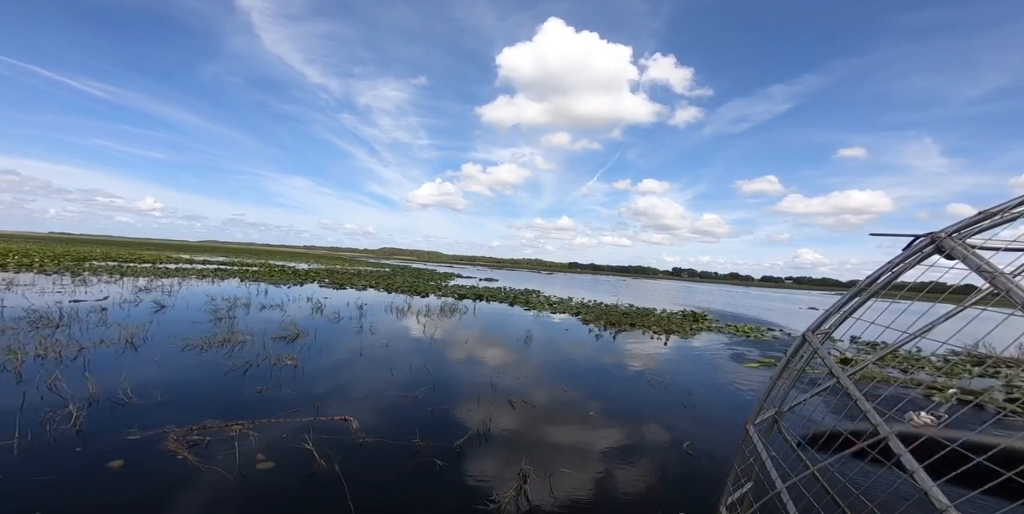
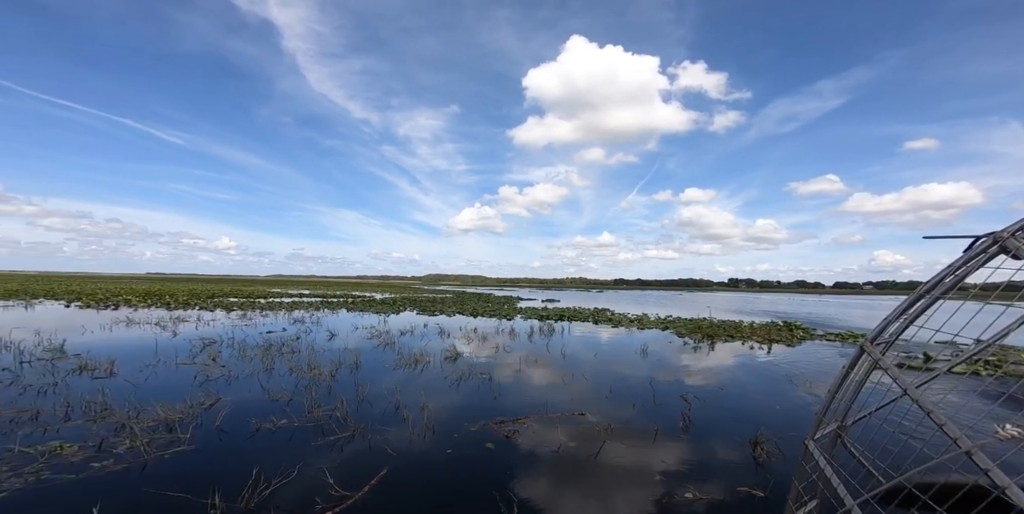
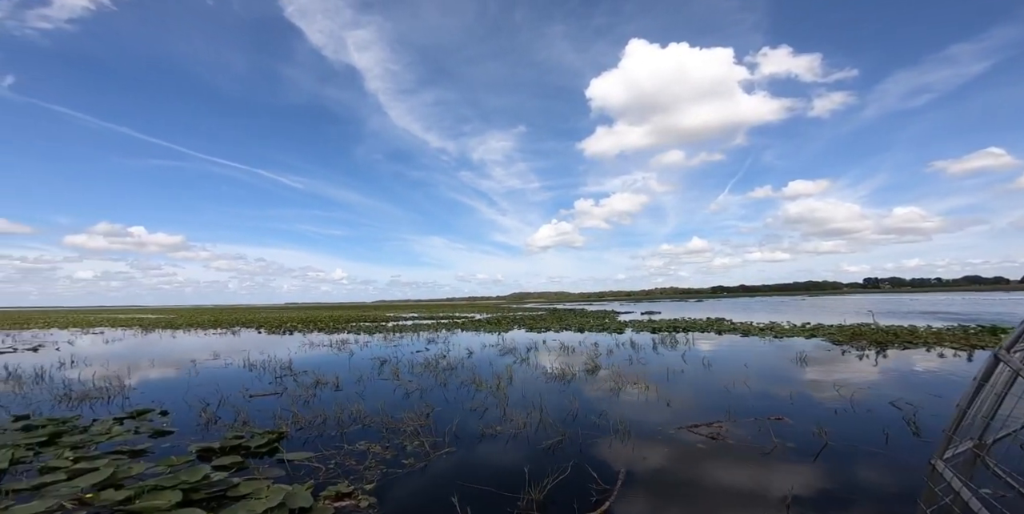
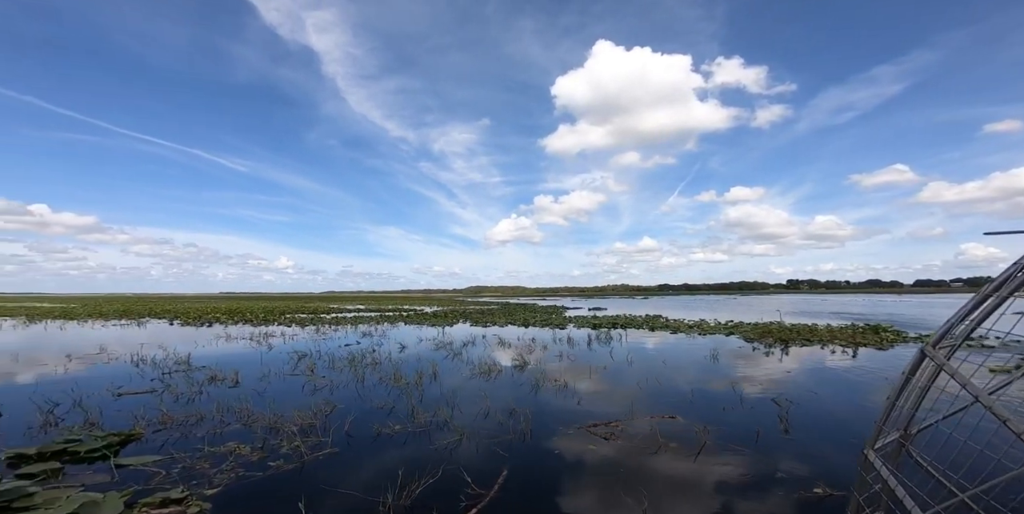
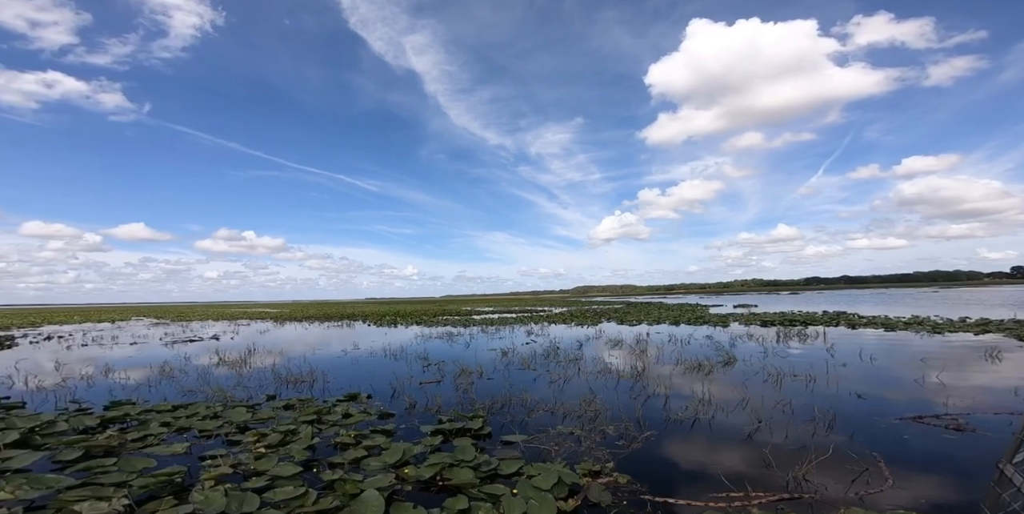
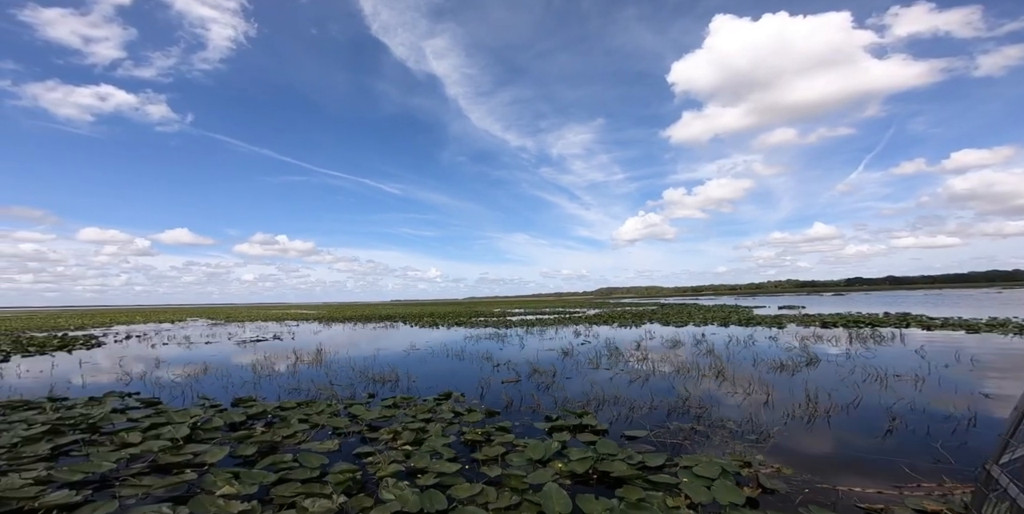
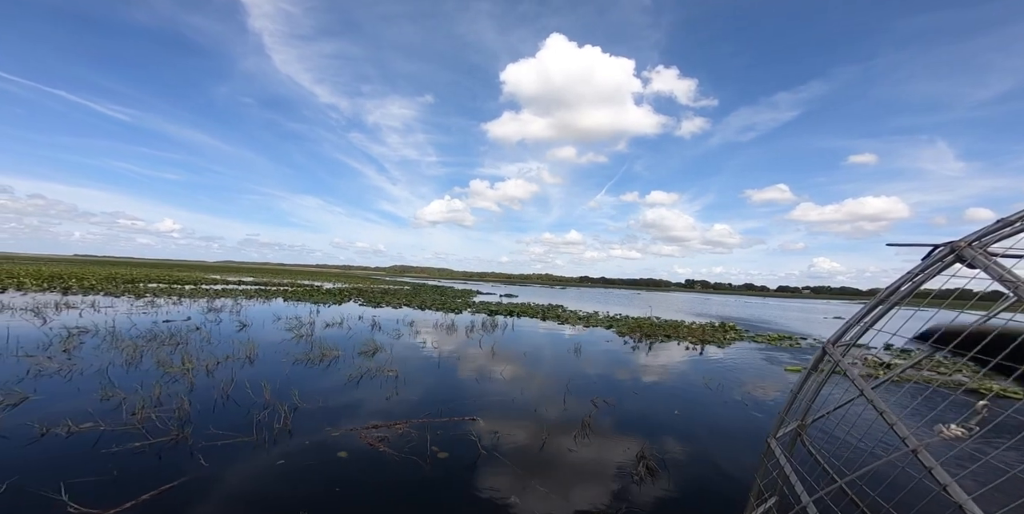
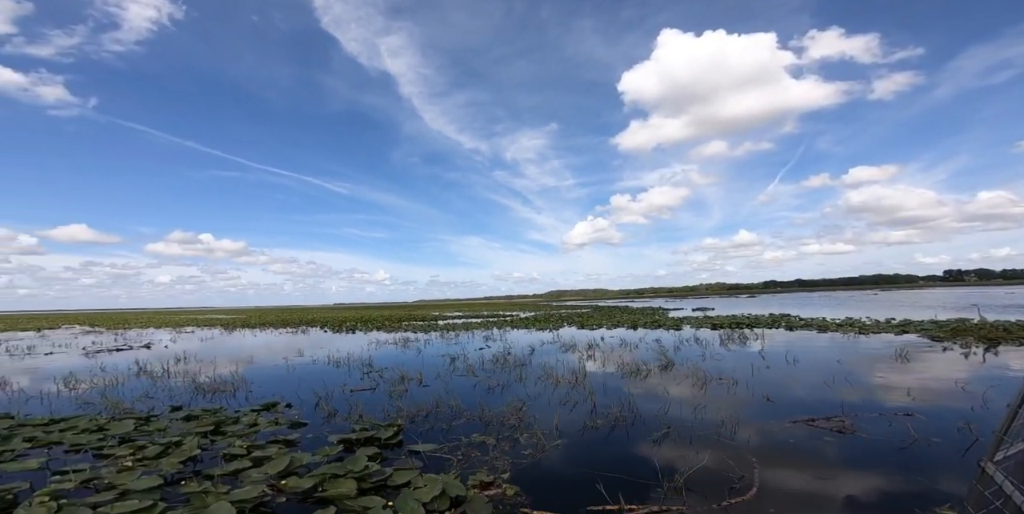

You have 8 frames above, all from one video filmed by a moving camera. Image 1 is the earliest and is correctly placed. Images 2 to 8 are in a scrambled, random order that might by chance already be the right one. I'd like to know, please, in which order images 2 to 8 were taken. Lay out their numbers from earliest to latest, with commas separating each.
7, 2, 4, 3, 8, 5, 6
